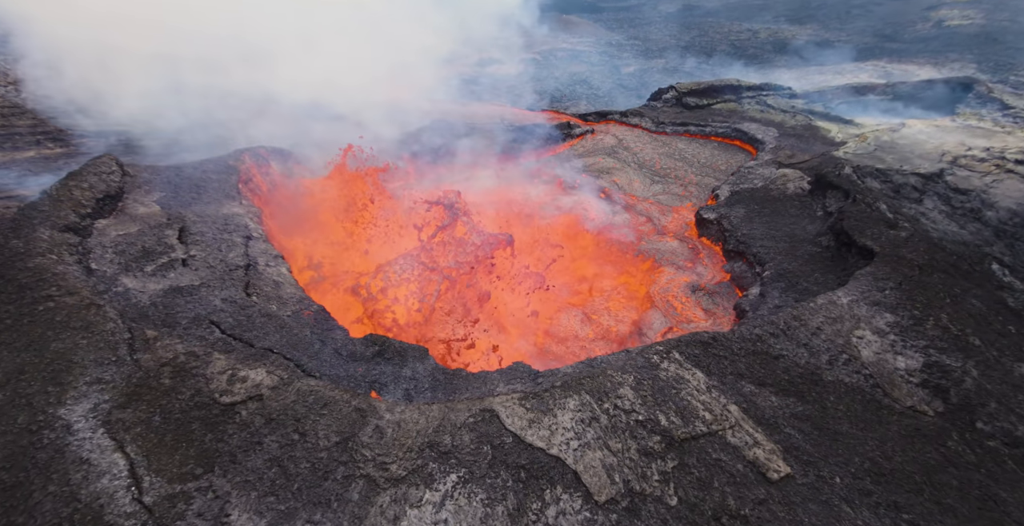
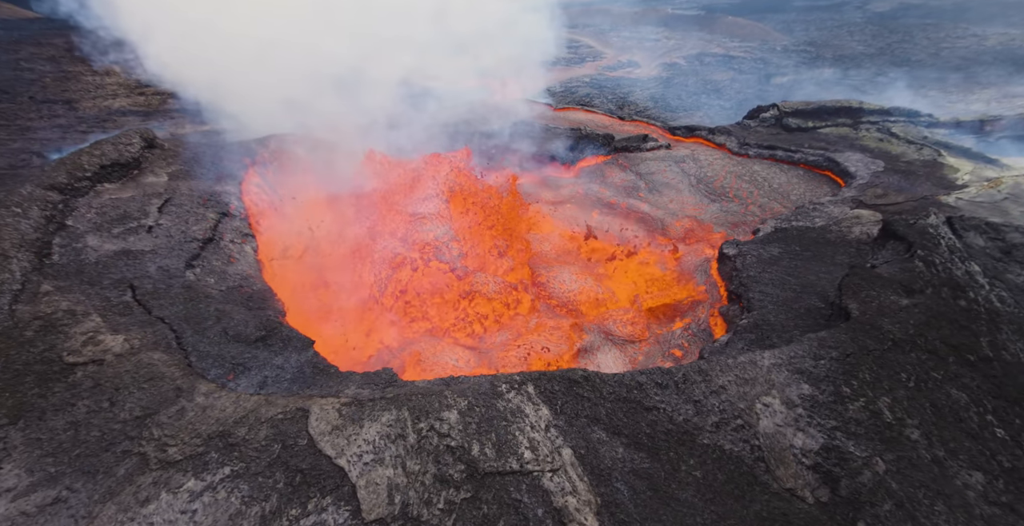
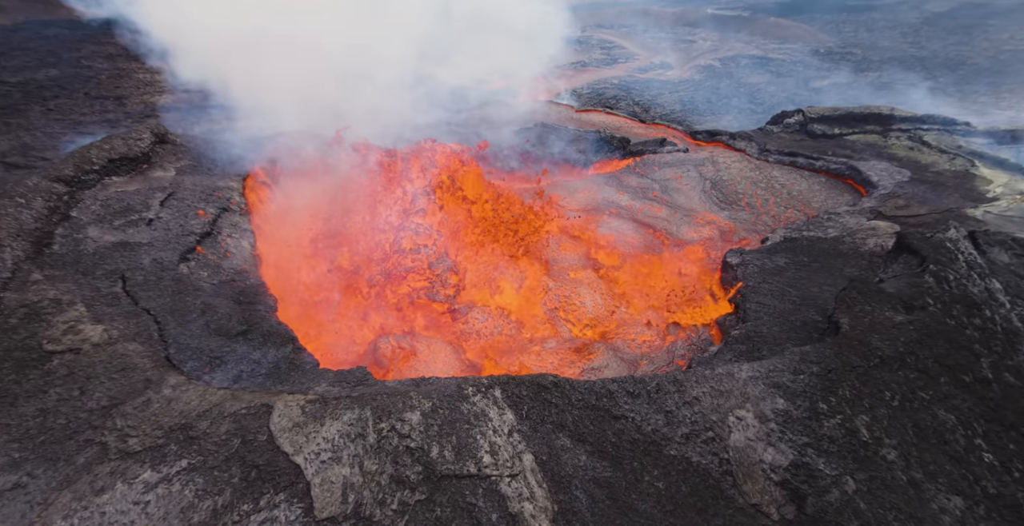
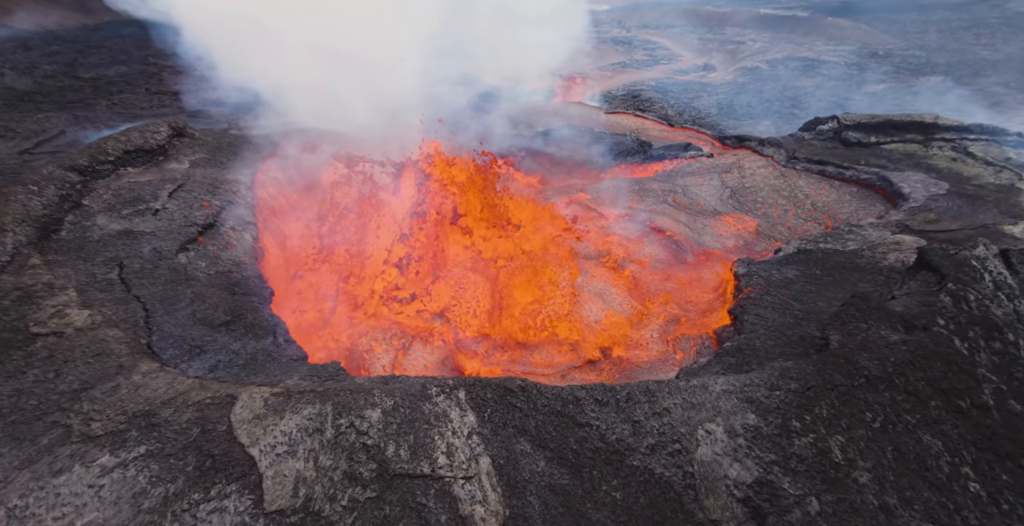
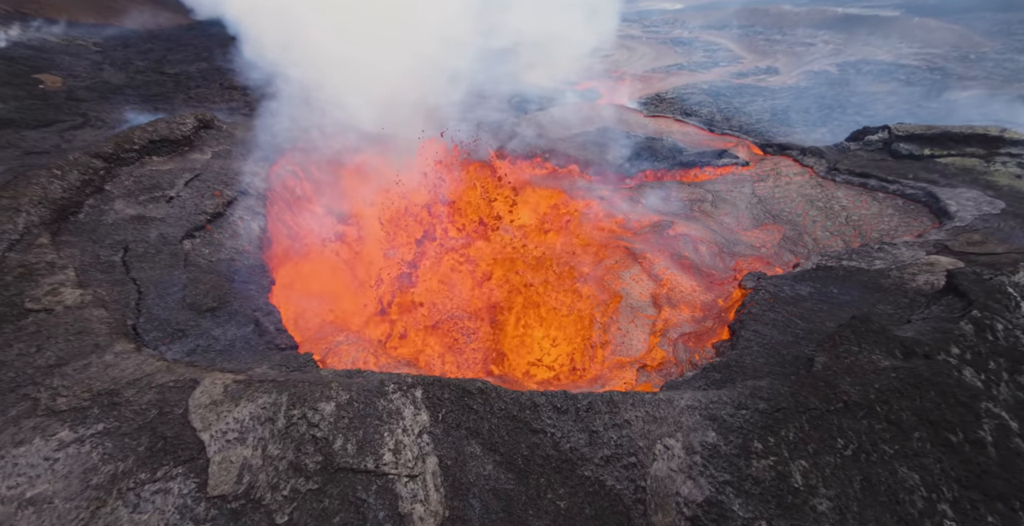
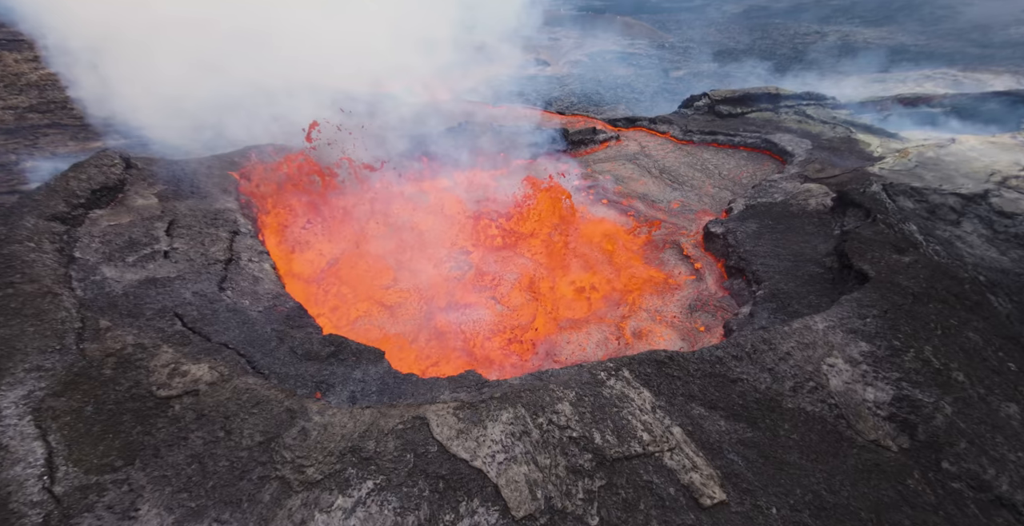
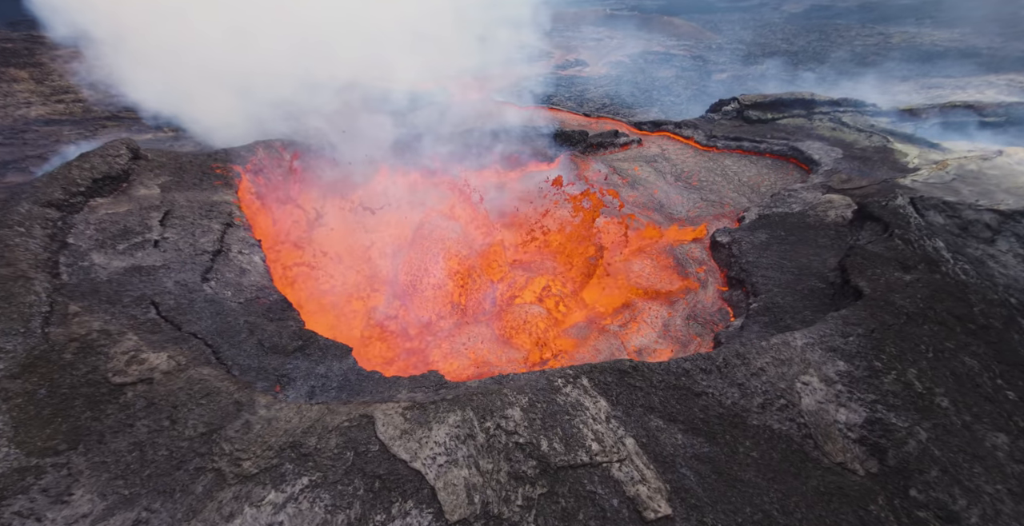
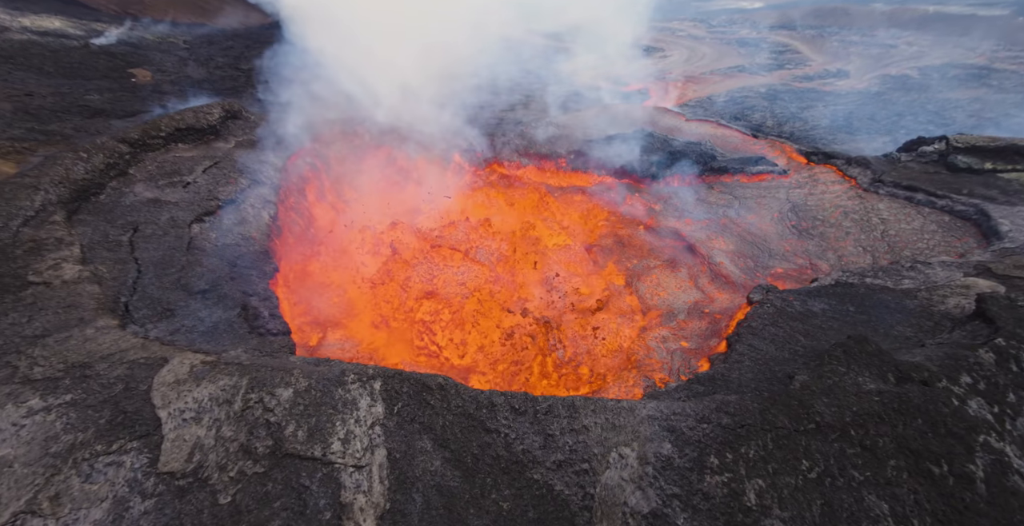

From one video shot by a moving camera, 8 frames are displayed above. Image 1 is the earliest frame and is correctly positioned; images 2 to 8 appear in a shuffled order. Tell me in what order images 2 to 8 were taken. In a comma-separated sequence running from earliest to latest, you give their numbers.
6, 7, 2, 3, 4, 5, 8
